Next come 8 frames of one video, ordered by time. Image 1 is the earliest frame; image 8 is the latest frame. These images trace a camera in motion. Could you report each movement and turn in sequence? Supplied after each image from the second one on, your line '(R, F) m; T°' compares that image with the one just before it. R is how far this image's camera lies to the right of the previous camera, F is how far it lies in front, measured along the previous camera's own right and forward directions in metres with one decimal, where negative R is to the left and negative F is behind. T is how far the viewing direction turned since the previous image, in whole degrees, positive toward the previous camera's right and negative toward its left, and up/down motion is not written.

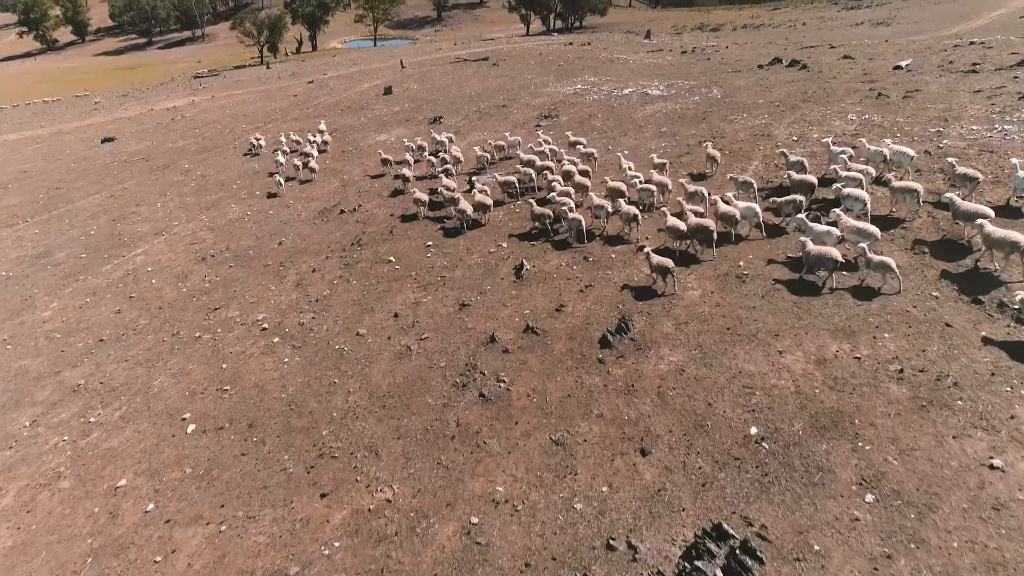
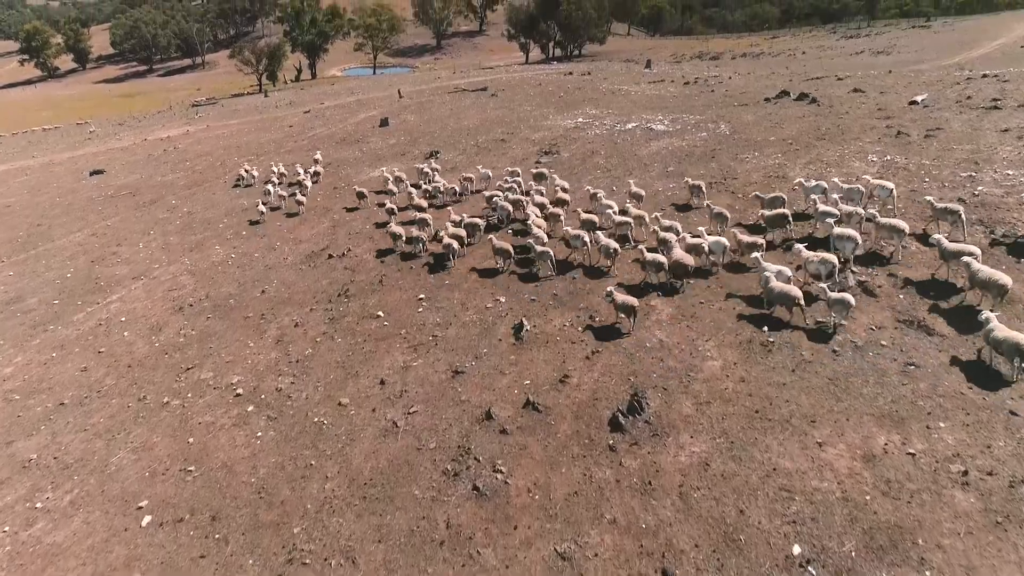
(0.0, +1.4) m; 0°
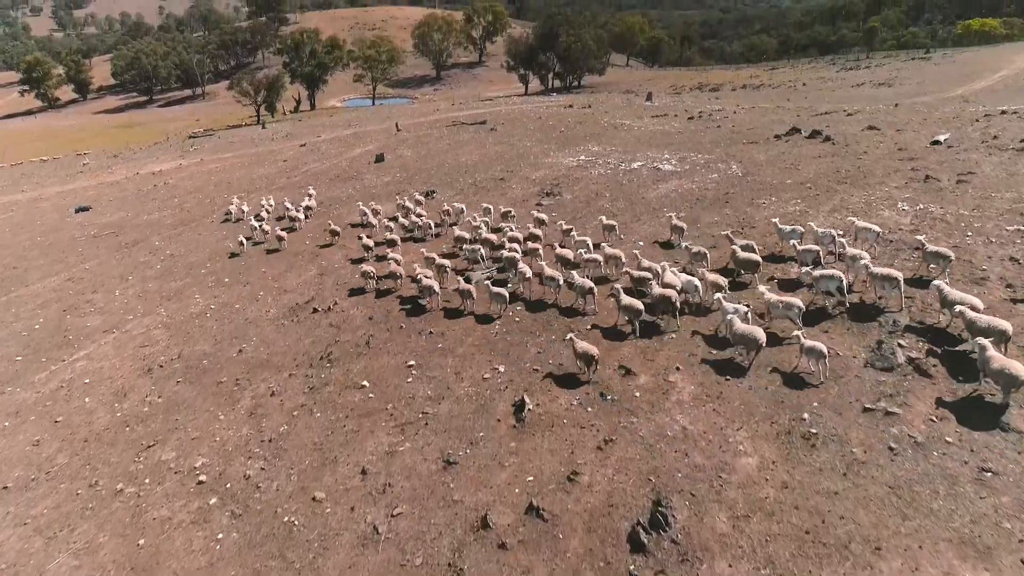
(0.0, +1.7) m; 0°
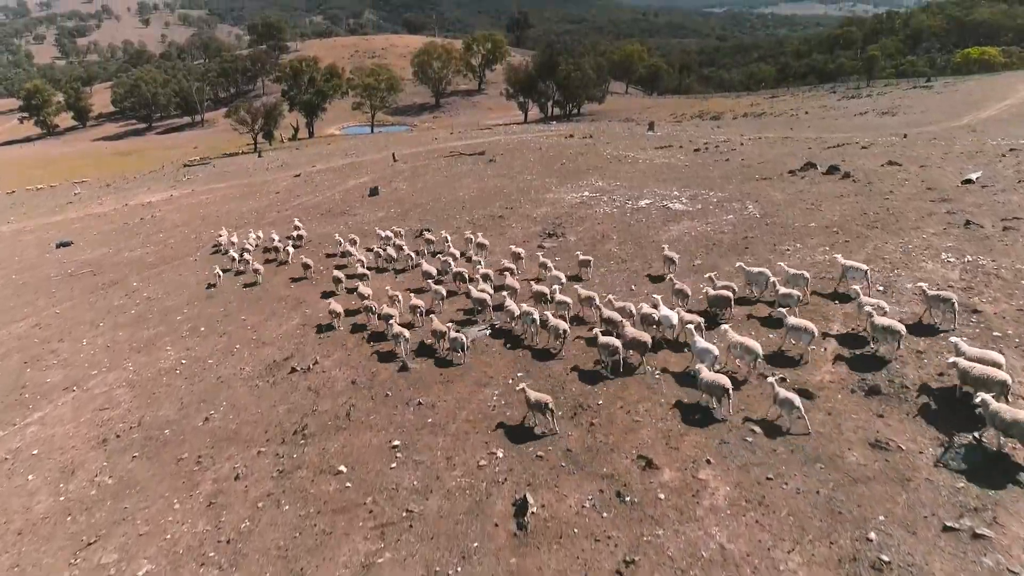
(0.0, +1.9) m; 0°
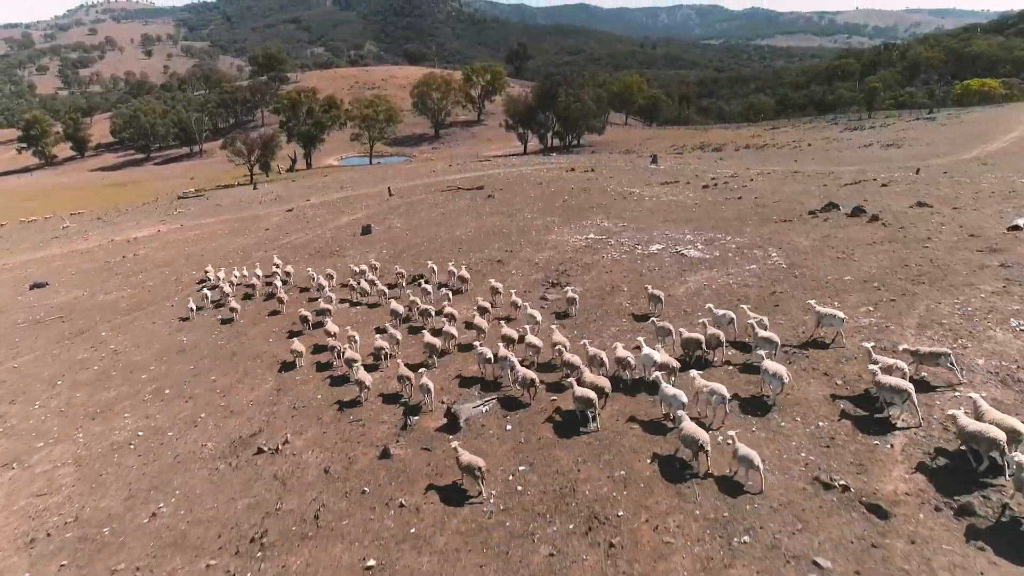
(0.0, +2.3) m; 0°
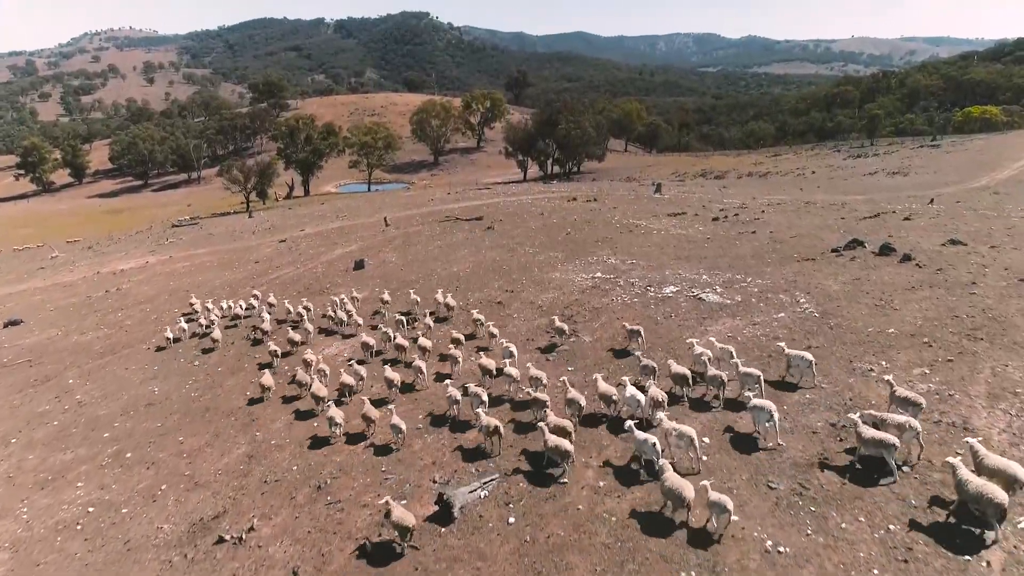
(-0.1, +2.1) m; 0°
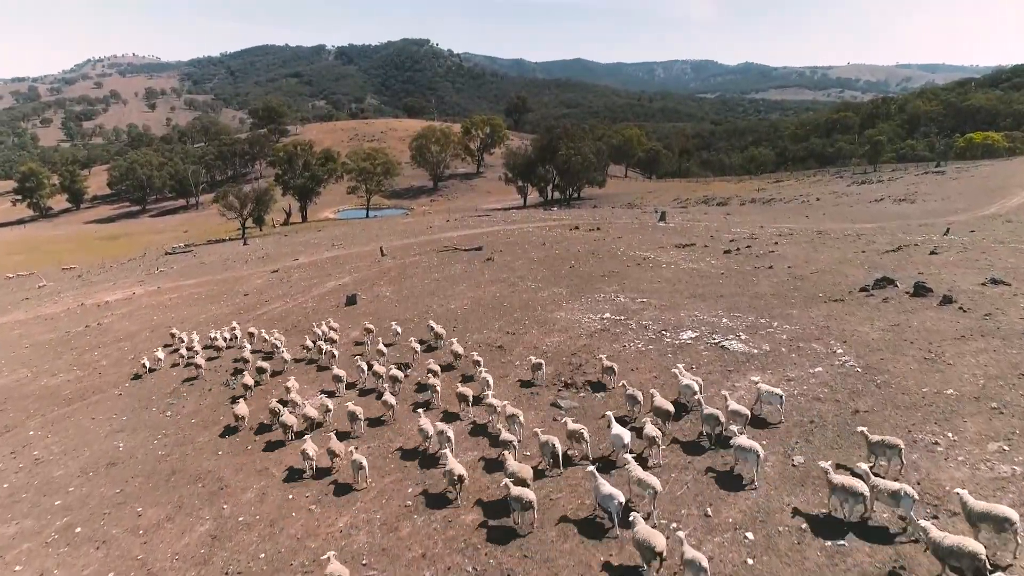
(-0.1, +2.2) m; 0°
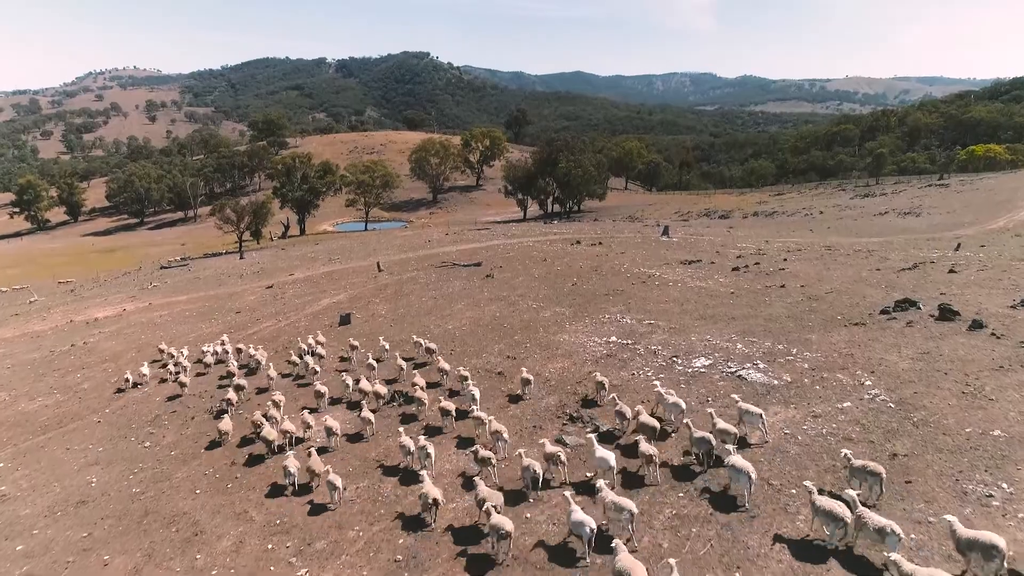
(0.0, +1.4) m; 0°
